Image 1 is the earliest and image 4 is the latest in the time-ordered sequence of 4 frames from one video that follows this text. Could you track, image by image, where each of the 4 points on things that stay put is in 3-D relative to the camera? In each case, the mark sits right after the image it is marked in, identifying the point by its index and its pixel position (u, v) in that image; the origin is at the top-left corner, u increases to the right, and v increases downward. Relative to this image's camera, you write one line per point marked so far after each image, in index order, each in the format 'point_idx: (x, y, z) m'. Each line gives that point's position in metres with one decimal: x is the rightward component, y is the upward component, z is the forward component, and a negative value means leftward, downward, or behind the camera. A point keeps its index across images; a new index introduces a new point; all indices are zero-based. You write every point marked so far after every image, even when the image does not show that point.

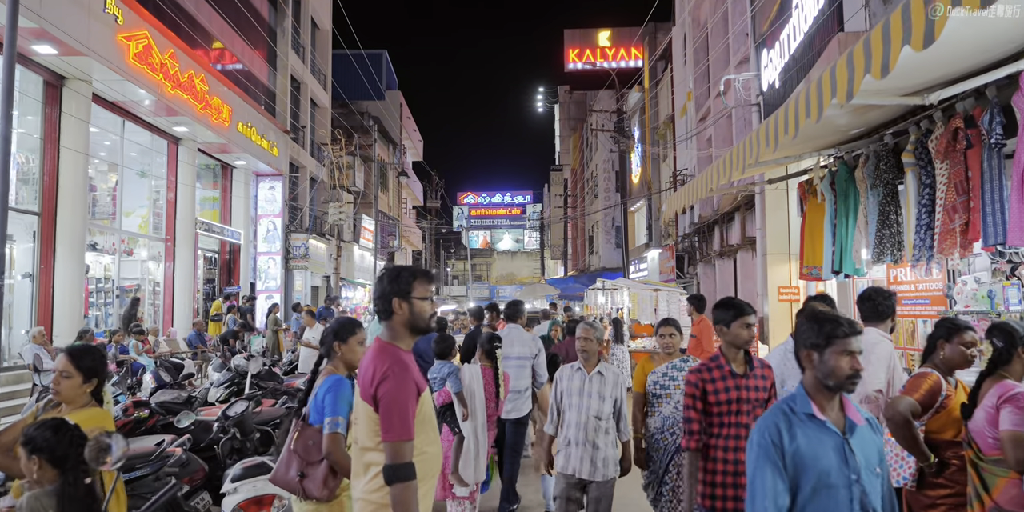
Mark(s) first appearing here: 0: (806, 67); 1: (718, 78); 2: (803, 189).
0: (+5.0, +3.2, +11.3) m
1: (+5.8, +5.0, +18.9) m
2: (+3.5, +0.8, +8.1) m
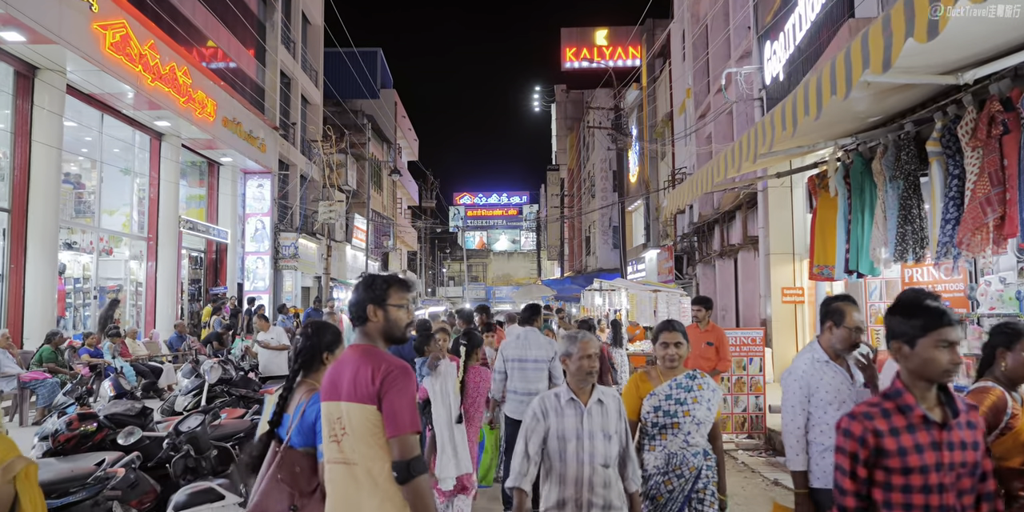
0: (+4.9, +3.2, +10.8) m
1: (+5.7, +5.0, +18.5) m
2: (+3.4, +0.9, +7.6) m
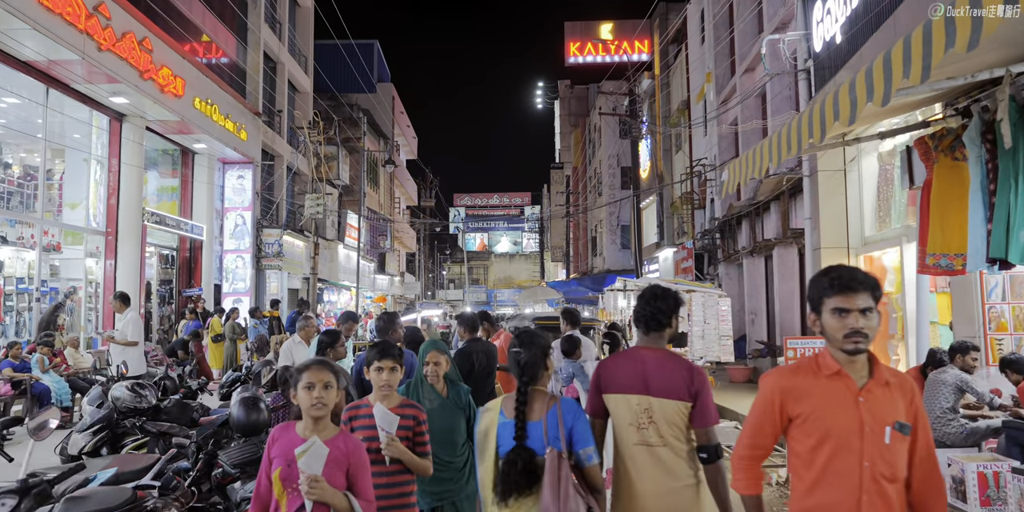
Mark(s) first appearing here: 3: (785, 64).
0: (+5.0, +3.3, +9.0) m
1: (+5.9, +5.1, +16.7) m
2: (+3.6, +1.0, +5.8) m
3: (+5.5, +3.9, +13.5) m
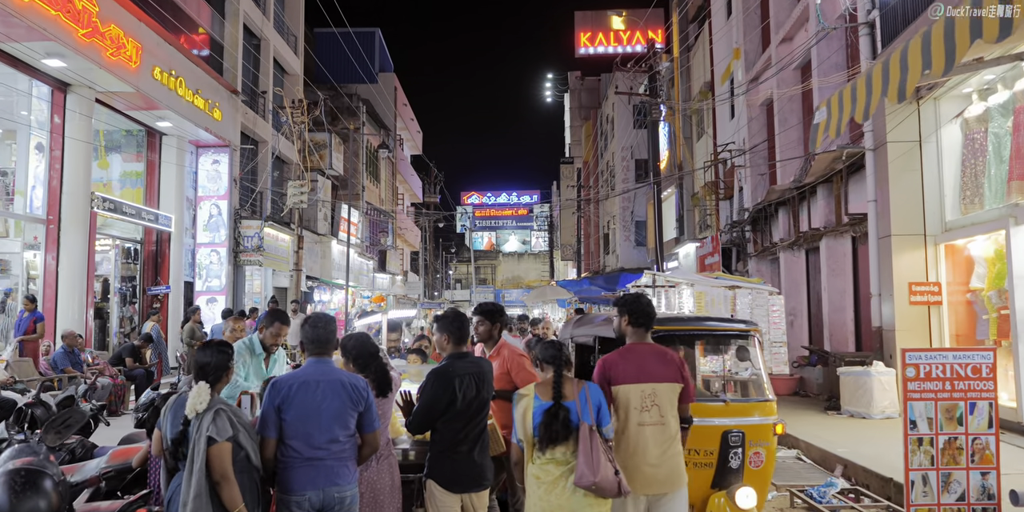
0: (+5.1, +3.5, +7.0) m
1: (+6.0, +5.2, +14.7) m
2: (+3.6, +1.1, +3.8) m
3: (+5.6, +4.0, +11.5) m
